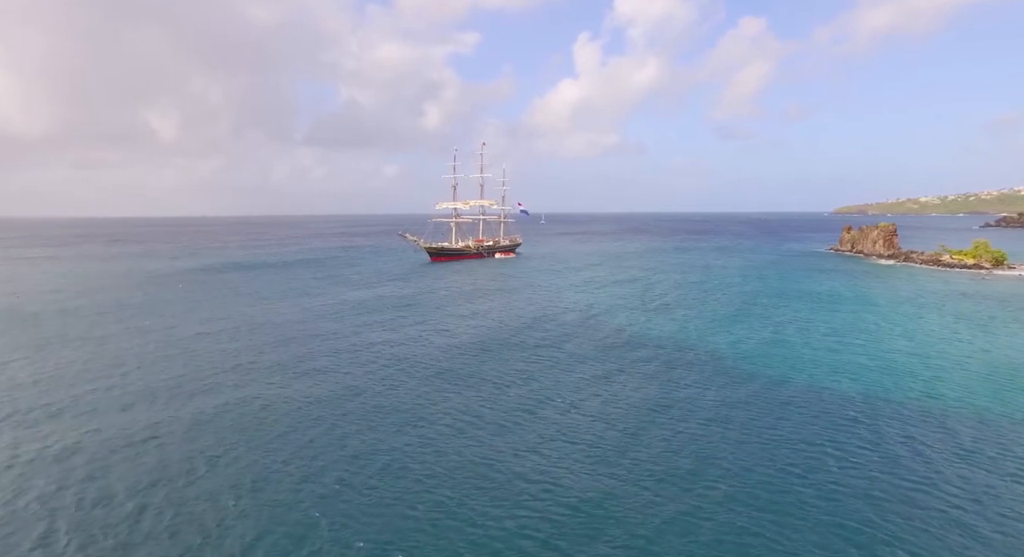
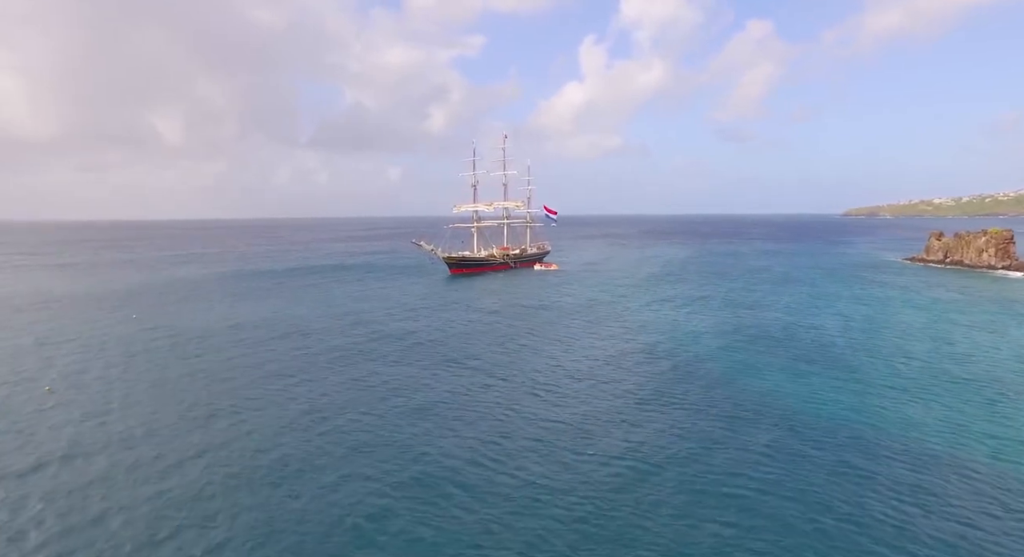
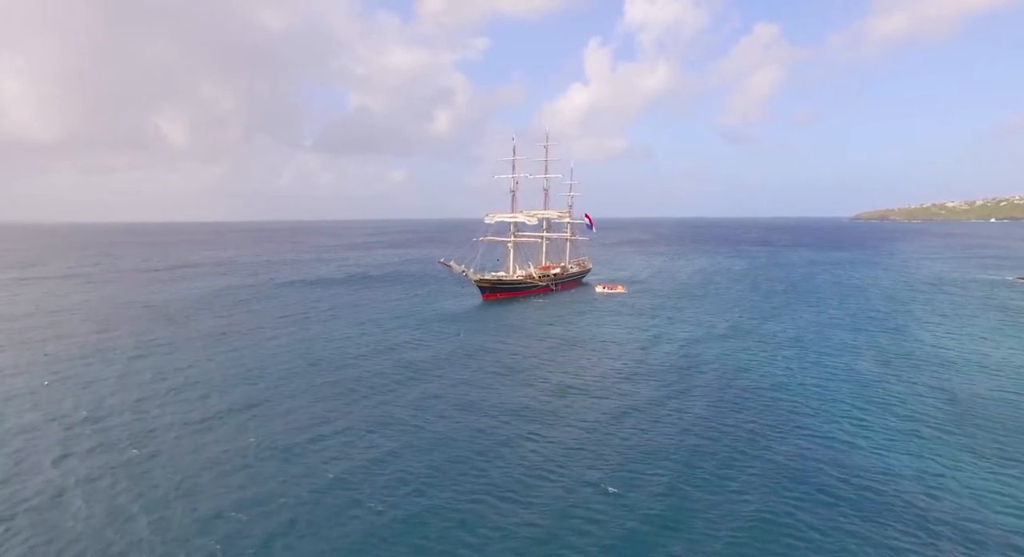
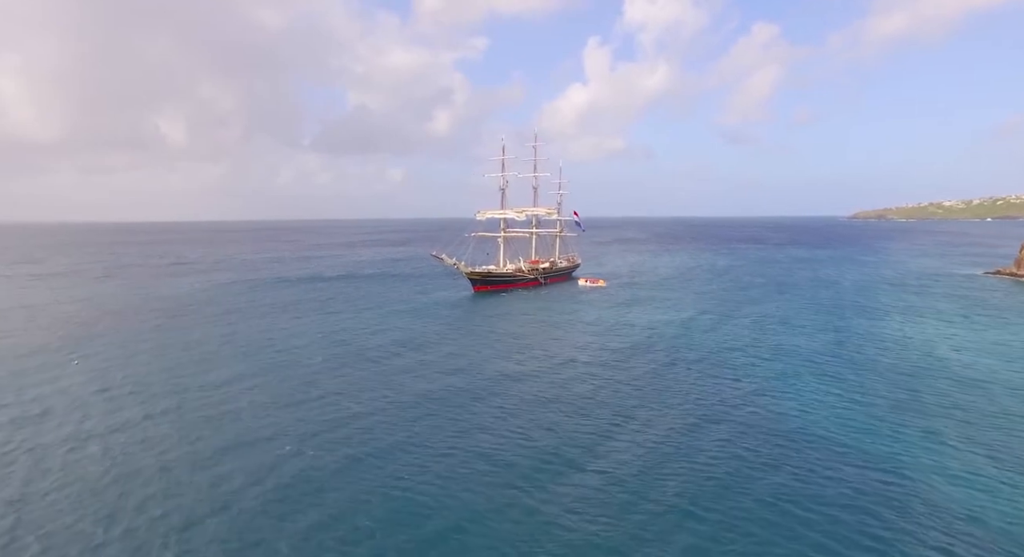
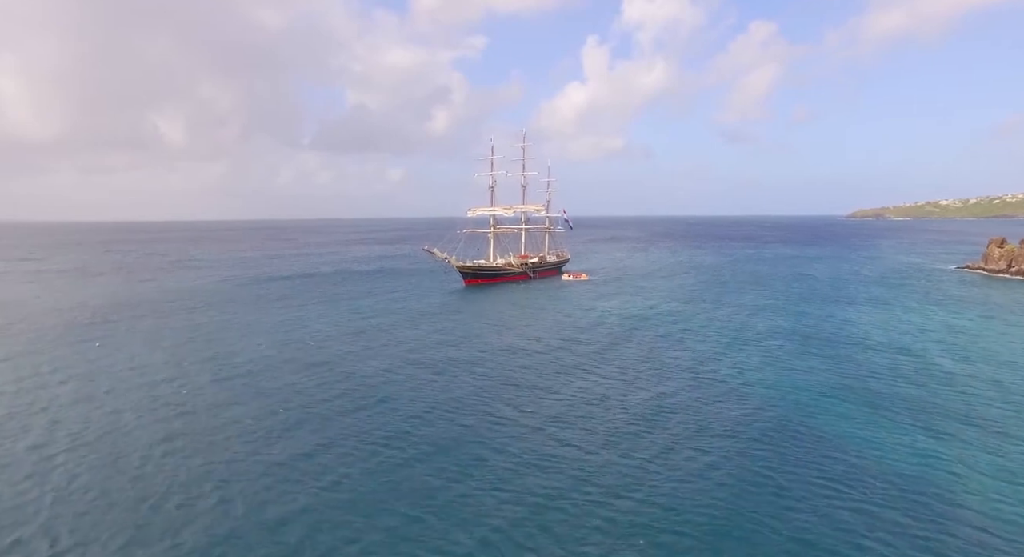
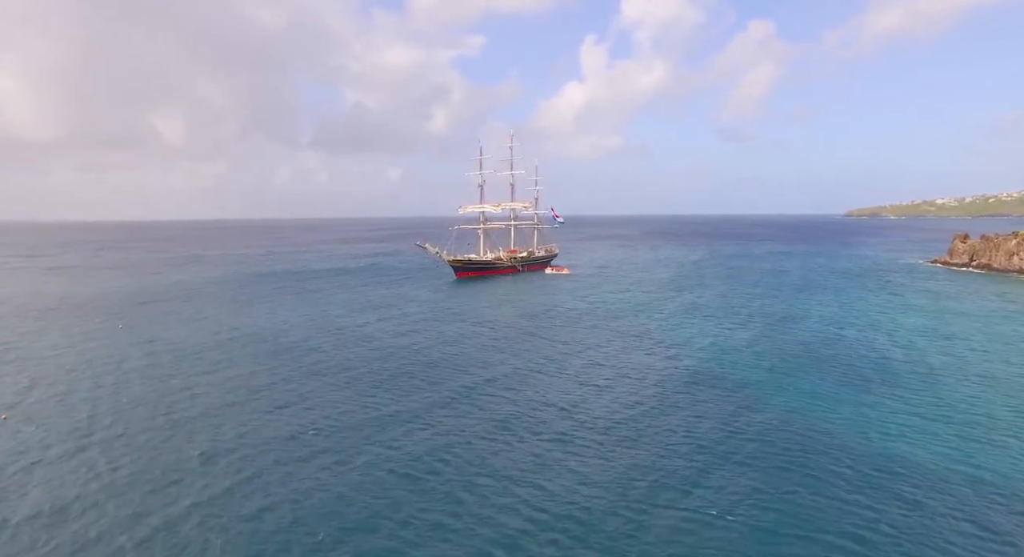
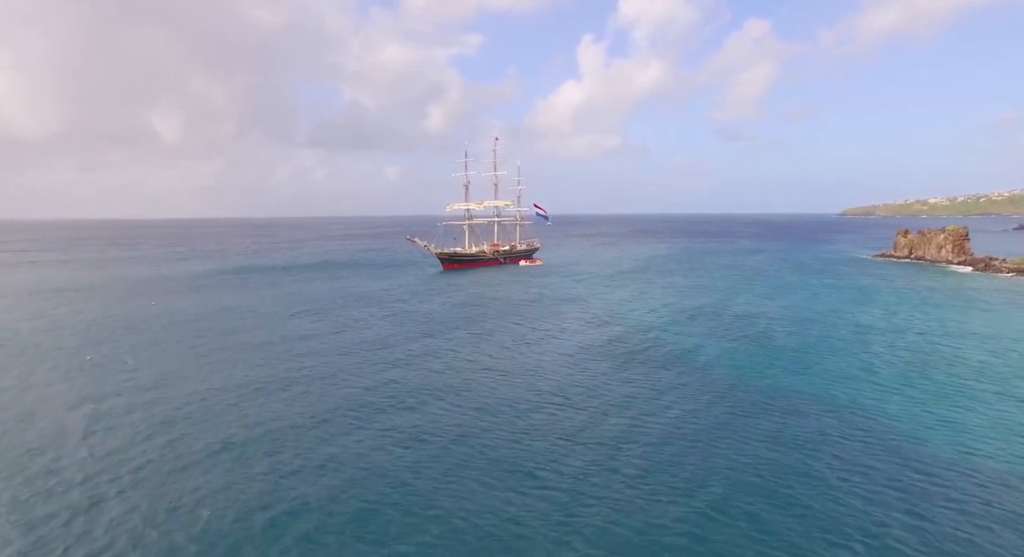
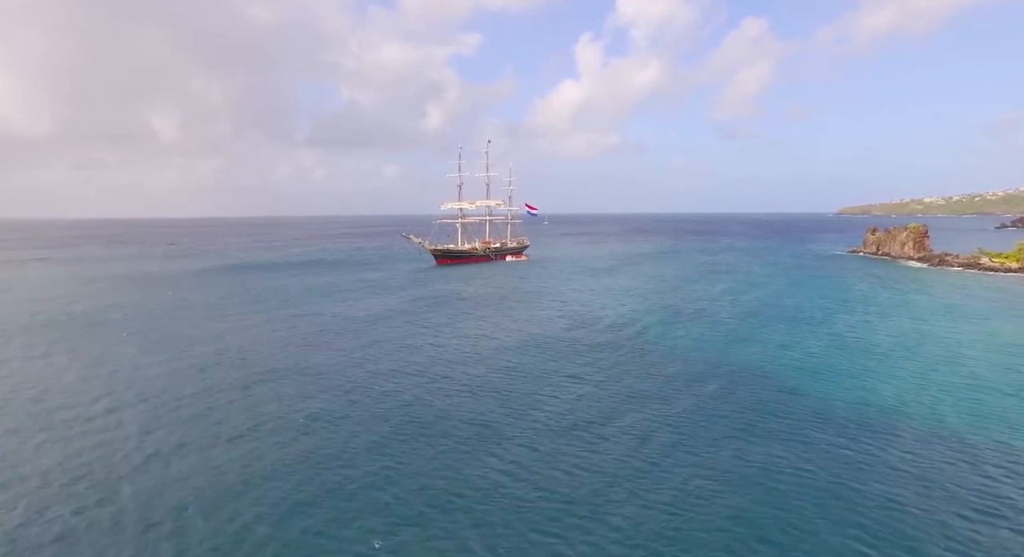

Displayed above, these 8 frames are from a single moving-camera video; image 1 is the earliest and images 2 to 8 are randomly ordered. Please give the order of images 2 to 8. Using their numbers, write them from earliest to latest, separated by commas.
8, 7, 2, 6, 5, 4, 3
